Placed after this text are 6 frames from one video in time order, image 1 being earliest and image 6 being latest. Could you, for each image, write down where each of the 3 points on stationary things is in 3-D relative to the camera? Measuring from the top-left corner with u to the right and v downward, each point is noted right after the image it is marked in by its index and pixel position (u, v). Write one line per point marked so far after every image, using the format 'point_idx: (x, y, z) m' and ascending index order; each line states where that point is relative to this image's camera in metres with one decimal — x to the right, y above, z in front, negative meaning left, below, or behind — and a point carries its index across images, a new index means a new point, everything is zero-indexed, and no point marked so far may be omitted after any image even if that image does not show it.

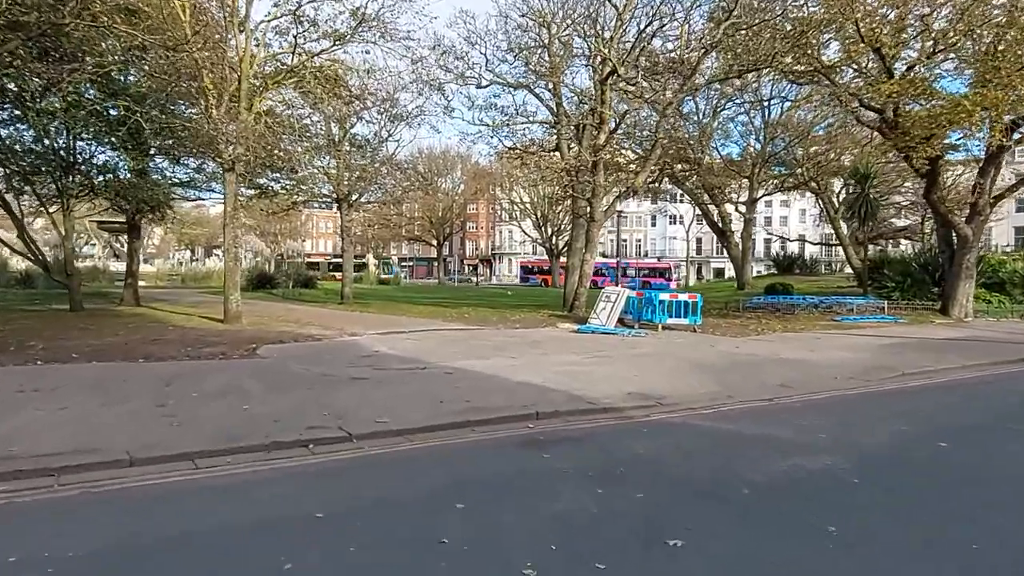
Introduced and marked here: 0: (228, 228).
0: (-7.8, +1.7, +18.1) m
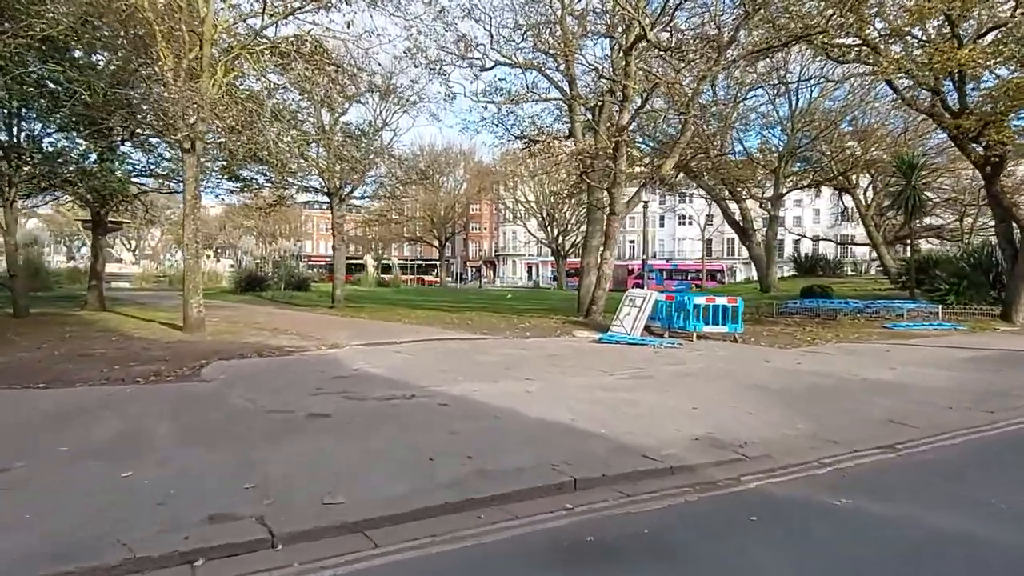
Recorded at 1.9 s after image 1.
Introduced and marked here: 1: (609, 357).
0: (-7.6, +1.6, +15.4) m
1: (+1.9, -1.4, +12.9) m
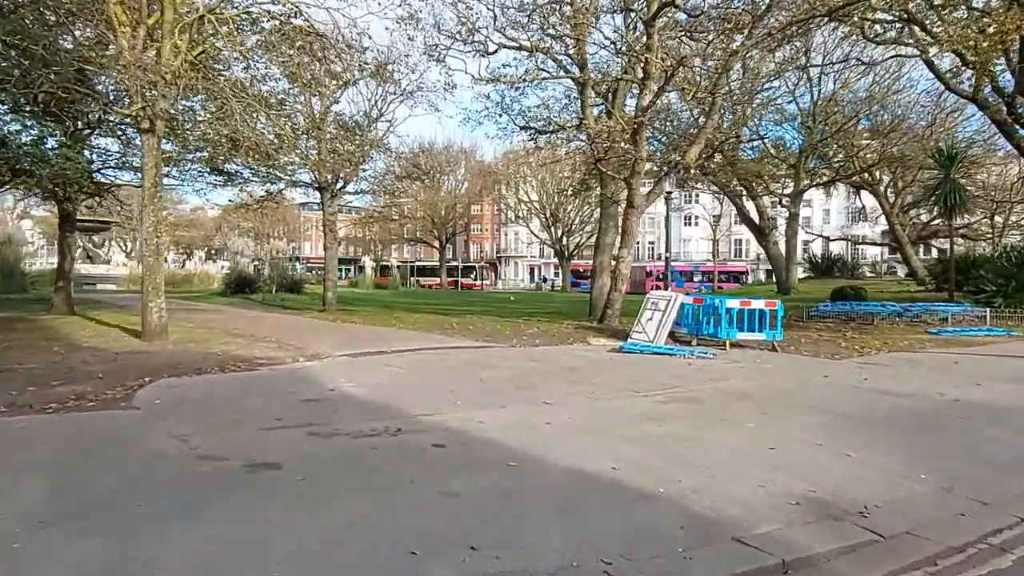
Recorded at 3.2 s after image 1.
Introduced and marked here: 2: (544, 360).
0: (-7.4, +1.6, +13.4) m
1: (+2.1, -1.4, +10.8) m
2: (+0.6, -1.3, +12.2) m
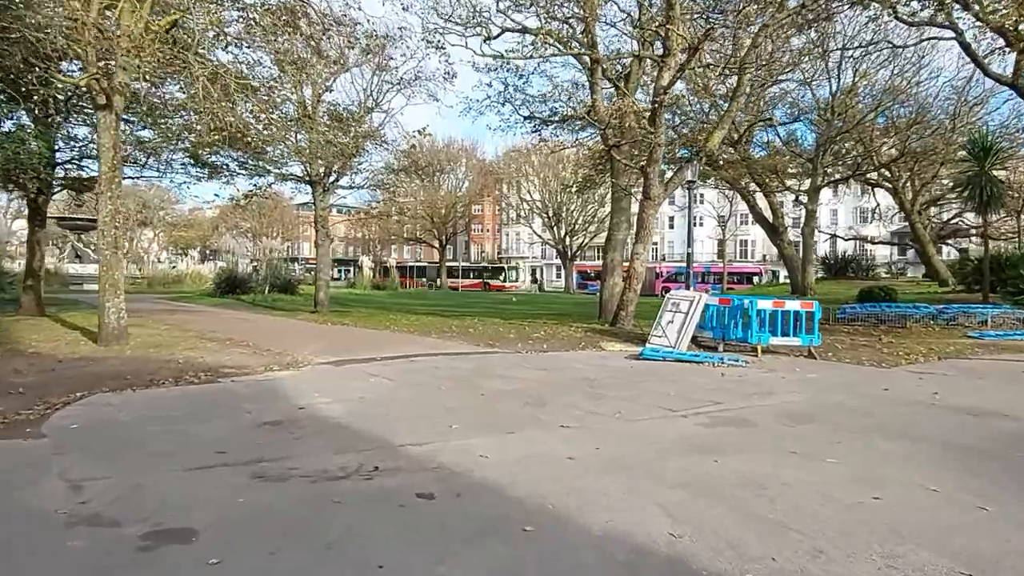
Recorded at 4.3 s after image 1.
0: (-7.3, +1.6, +11.8) m
1: (+2.2, -1.3, +9.2) m
2: (+0.7, -1.3, +10.6) m
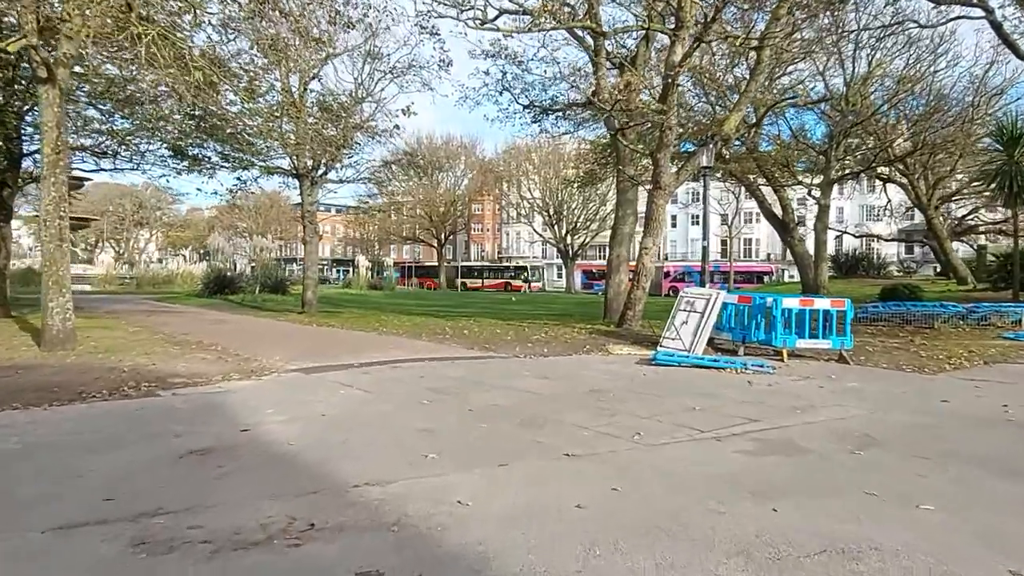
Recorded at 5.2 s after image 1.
0: (-7.4, +1.6, +10.5) m
1: (+2.1, -1.3, +7.8) m
2: (+0.6, -1.3, +9.2) m
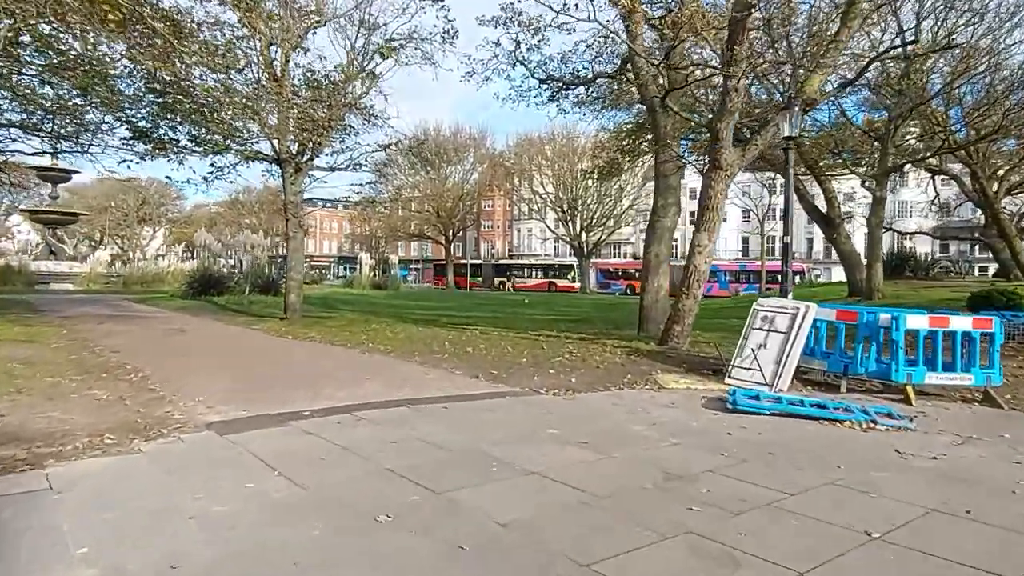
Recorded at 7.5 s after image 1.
0: (-7.1, +1.5, +7.4) m
1: (+2.3, -1.5, +4.6) m
2: (+0.8, -1.4, +6.0) m
